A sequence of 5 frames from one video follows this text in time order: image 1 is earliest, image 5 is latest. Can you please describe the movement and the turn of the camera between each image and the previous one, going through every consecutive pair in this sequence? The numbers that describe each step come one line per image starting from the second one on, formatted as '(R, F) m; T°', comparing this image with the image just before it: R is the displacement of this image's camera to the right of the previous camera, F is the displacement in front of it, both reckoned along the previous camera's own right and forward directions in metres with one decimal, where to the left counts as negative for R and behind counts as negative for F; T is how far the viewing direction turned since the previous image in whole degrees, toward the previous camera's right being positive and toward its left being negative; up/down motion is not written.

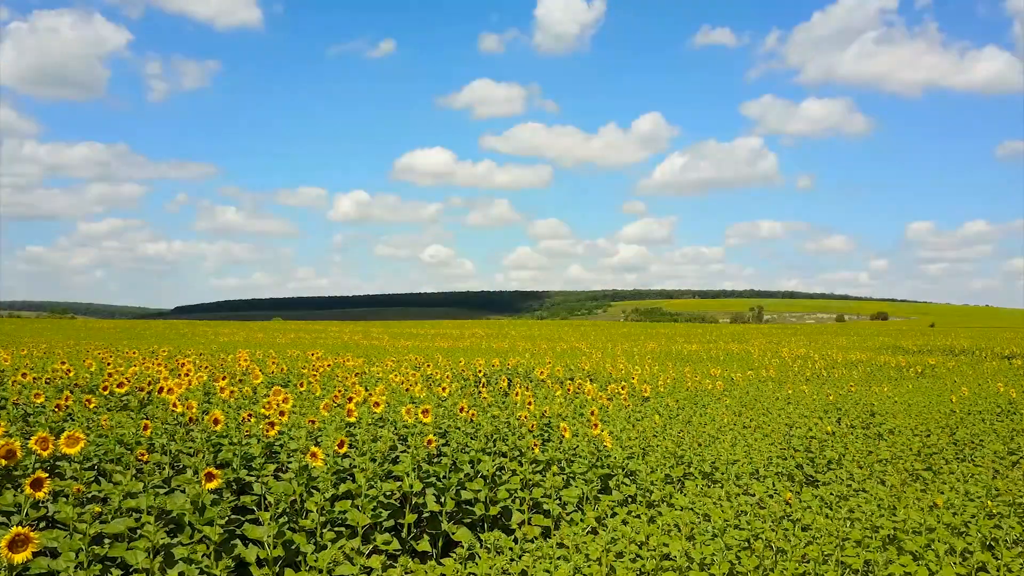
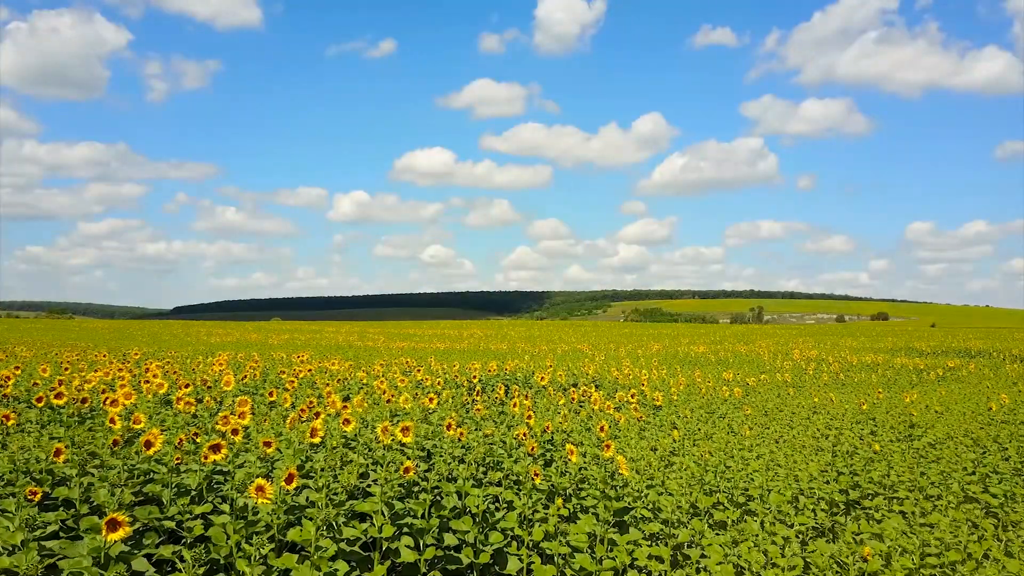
(0.0, +1.6) m; 0°
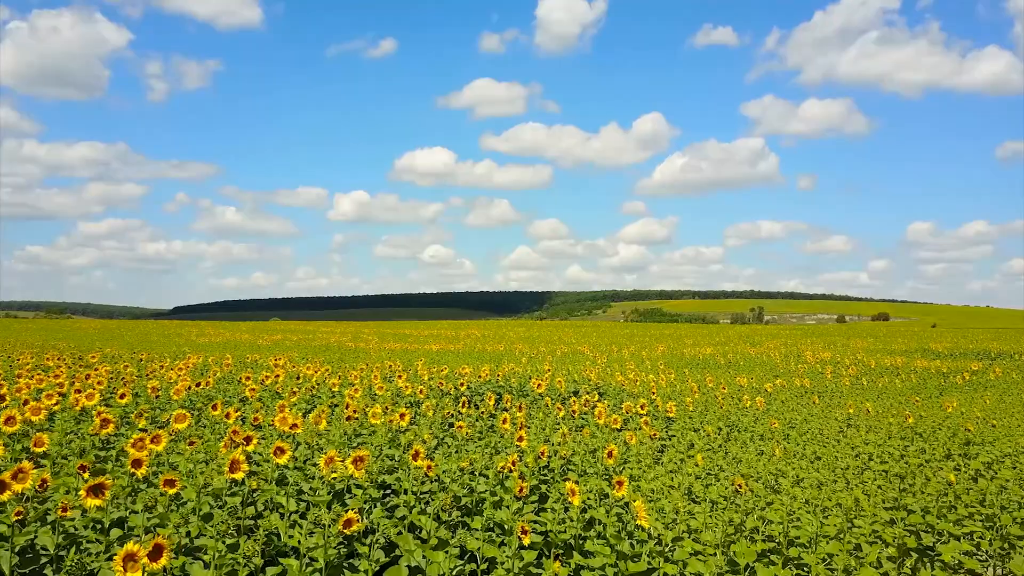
(+0.2, +2.0) m; 0°
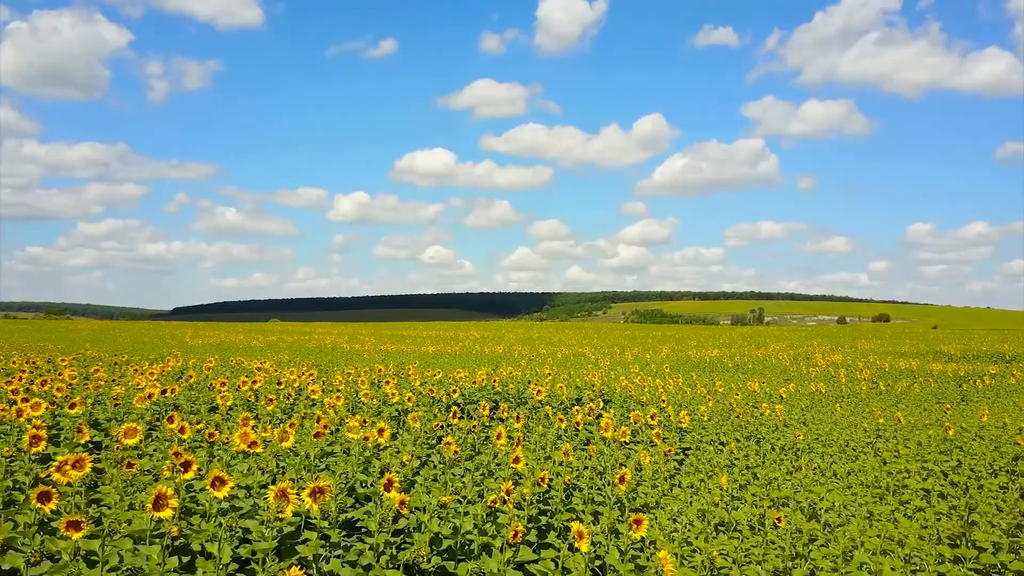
(+0.1, +1.2) m; 0°
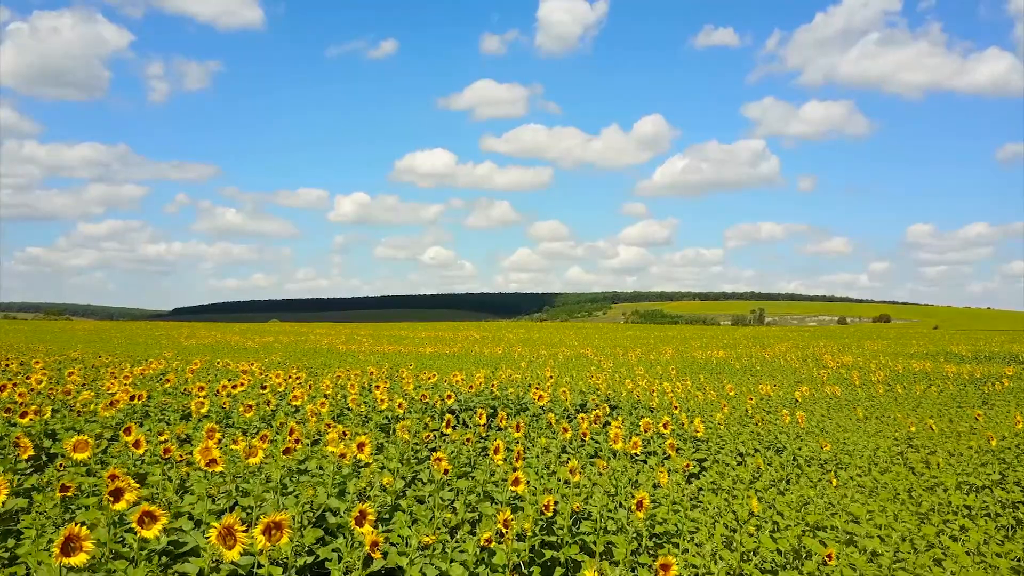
(0.0, +1.0) m; 0°
